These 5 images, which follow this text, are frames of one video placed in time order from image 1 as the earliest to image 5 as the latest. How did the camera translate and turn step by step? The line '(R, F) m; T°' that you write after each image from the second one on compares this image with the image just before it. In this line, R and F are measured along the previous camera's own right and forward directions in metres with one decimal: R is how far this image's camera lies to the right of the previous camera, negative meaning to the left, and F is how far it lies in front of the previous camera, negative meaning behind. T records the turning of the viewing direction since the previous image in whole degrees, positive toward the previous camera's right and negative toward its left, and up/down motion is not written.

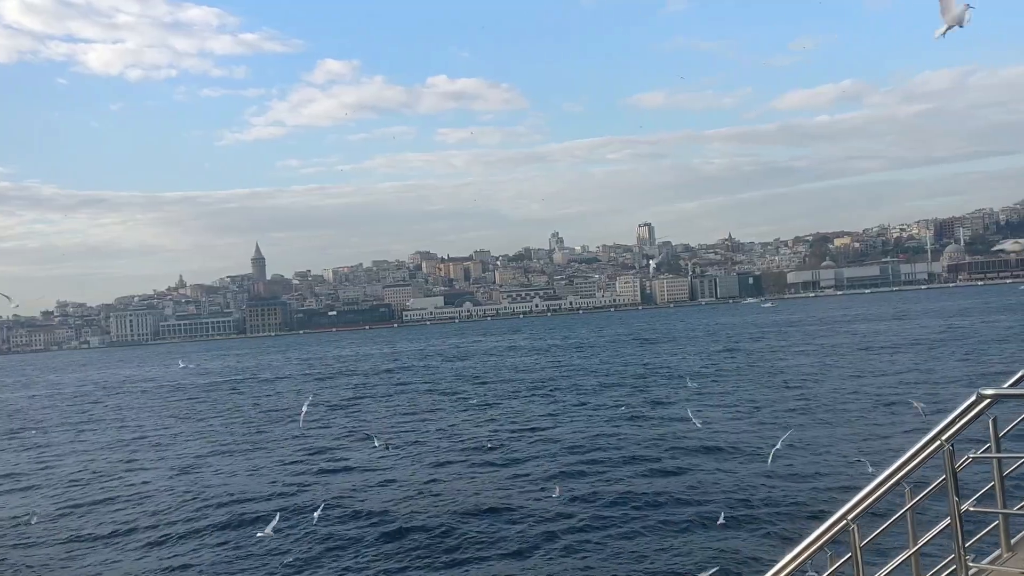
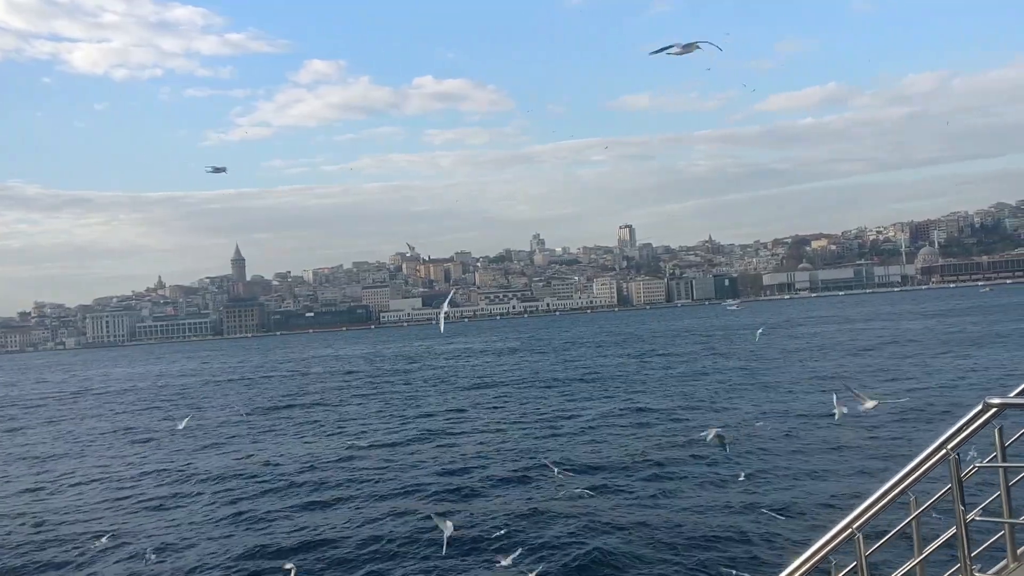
(+1.1, -0.1) m; +1°
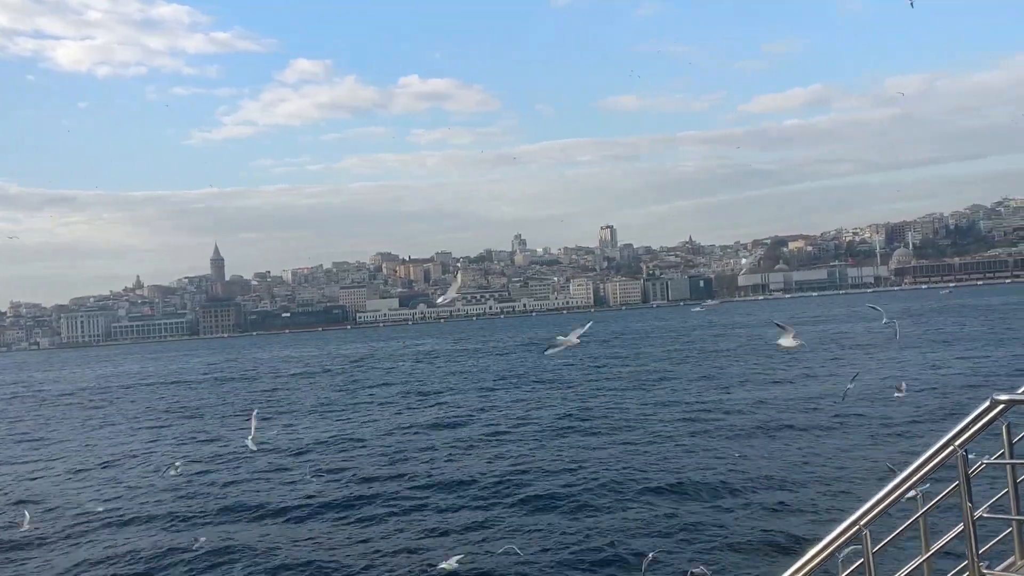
(+1.1, -0.1) m; +1°
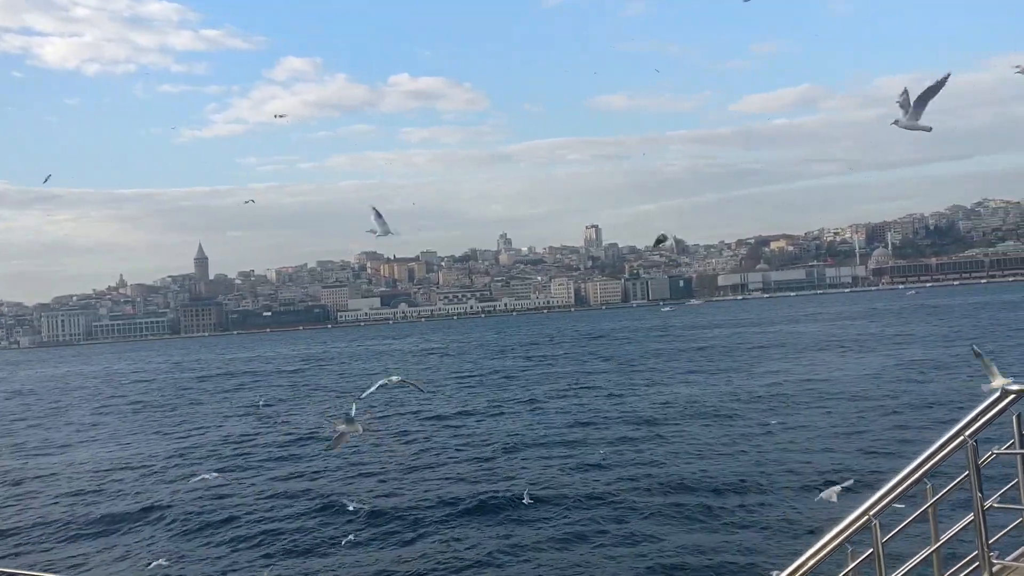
(+1.0, -0.1) m; 0°
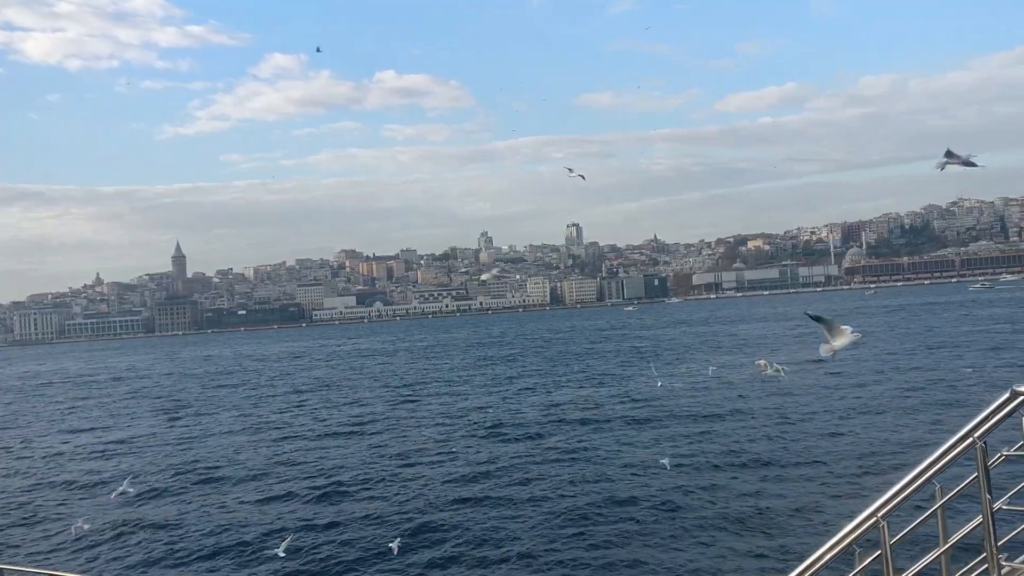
(+1.1, 0.0) m; +1°
